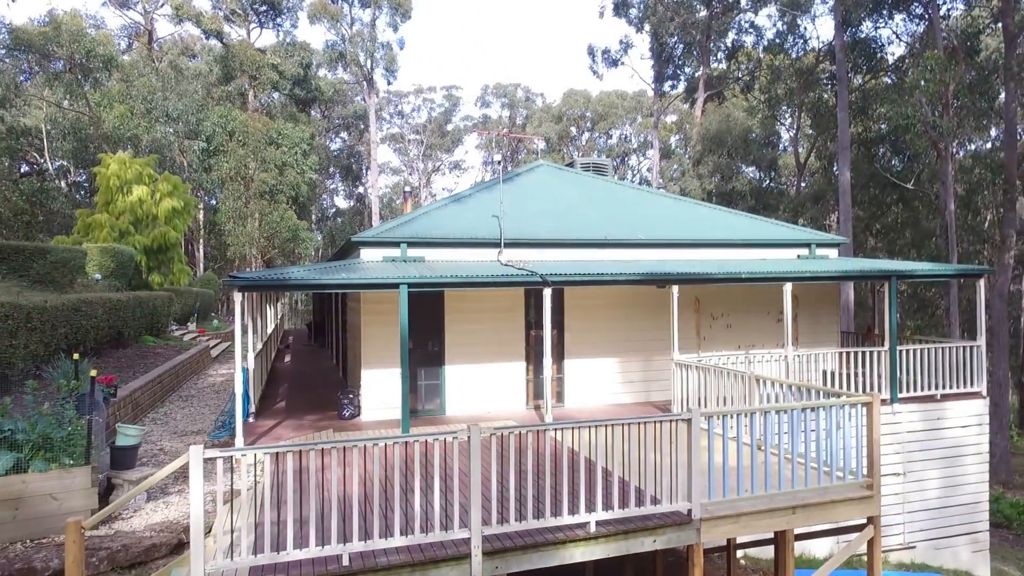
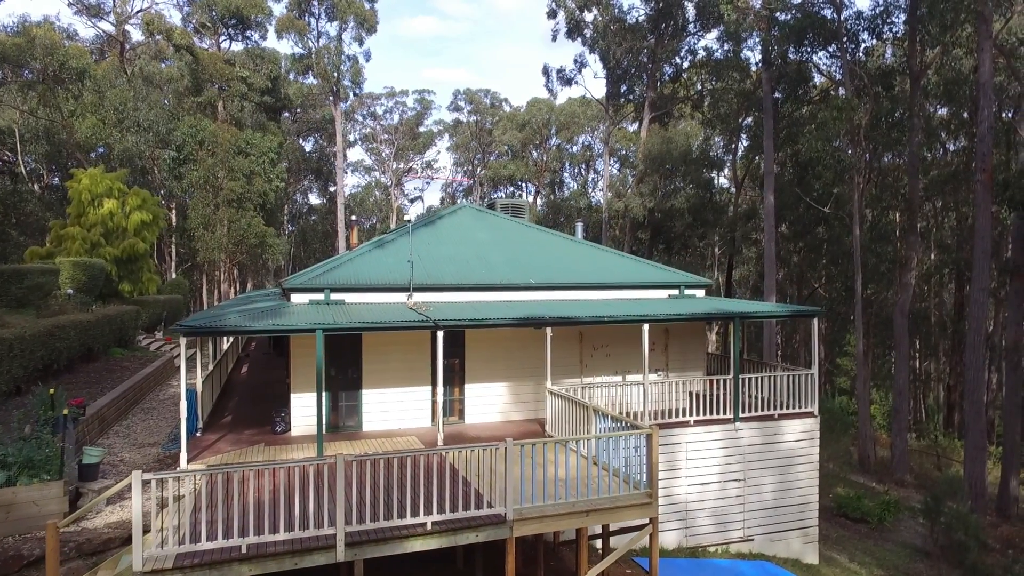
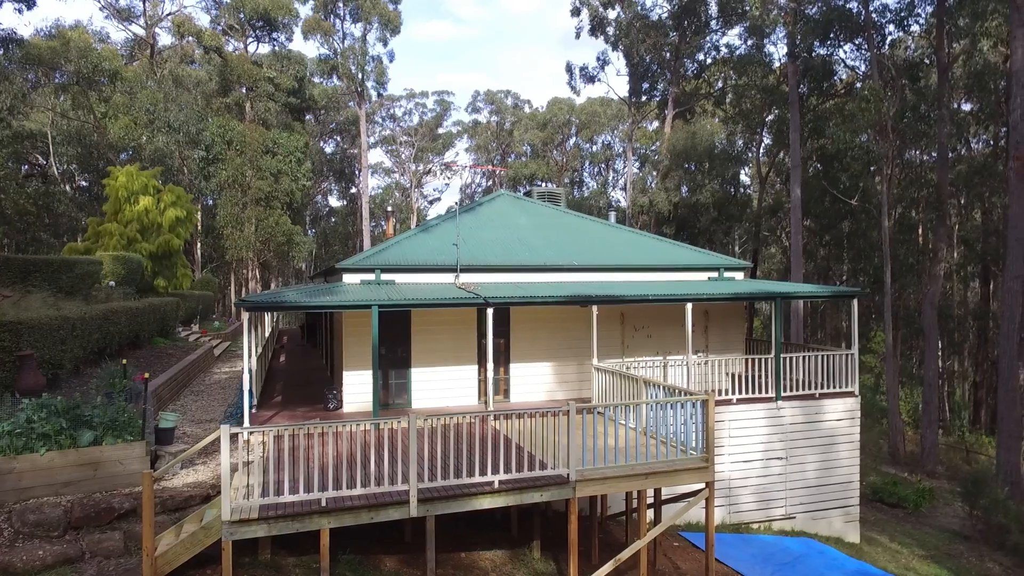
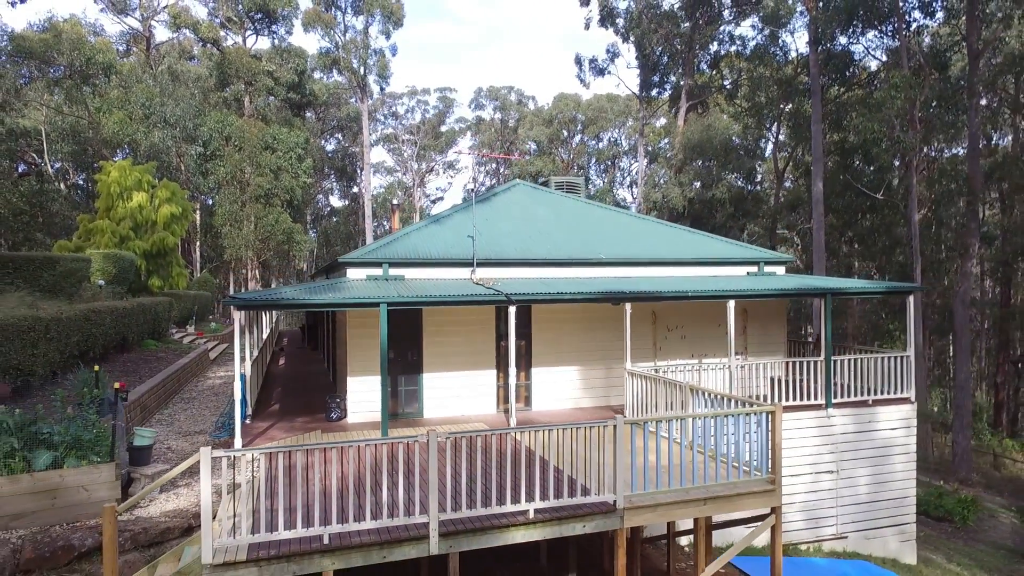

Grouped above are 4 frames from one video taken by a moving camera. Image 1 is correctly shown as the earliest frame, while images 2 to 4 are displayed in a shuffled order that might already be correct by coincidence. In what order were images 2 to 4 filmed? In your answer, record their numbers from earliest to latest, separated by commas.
4, 3, 2
